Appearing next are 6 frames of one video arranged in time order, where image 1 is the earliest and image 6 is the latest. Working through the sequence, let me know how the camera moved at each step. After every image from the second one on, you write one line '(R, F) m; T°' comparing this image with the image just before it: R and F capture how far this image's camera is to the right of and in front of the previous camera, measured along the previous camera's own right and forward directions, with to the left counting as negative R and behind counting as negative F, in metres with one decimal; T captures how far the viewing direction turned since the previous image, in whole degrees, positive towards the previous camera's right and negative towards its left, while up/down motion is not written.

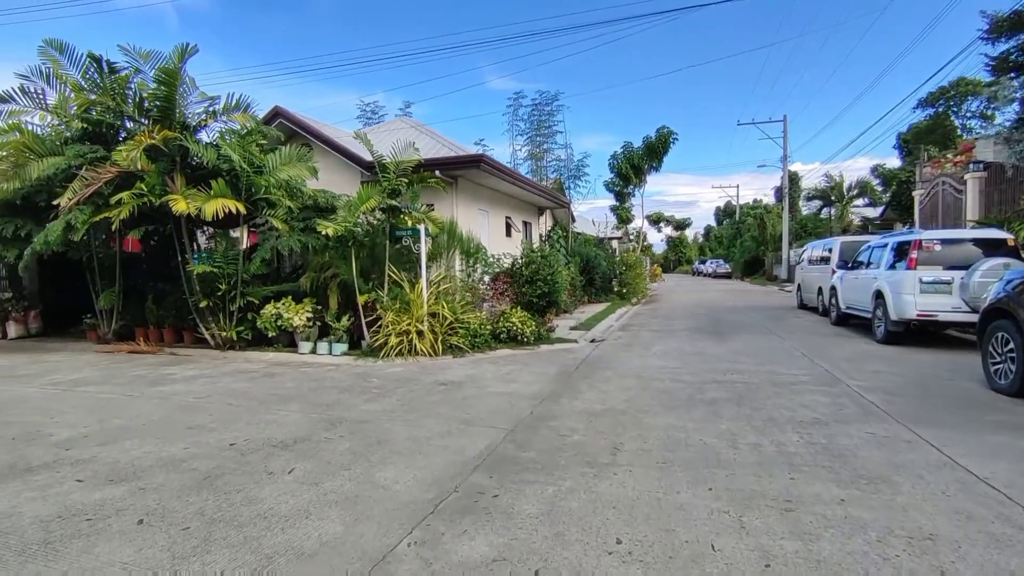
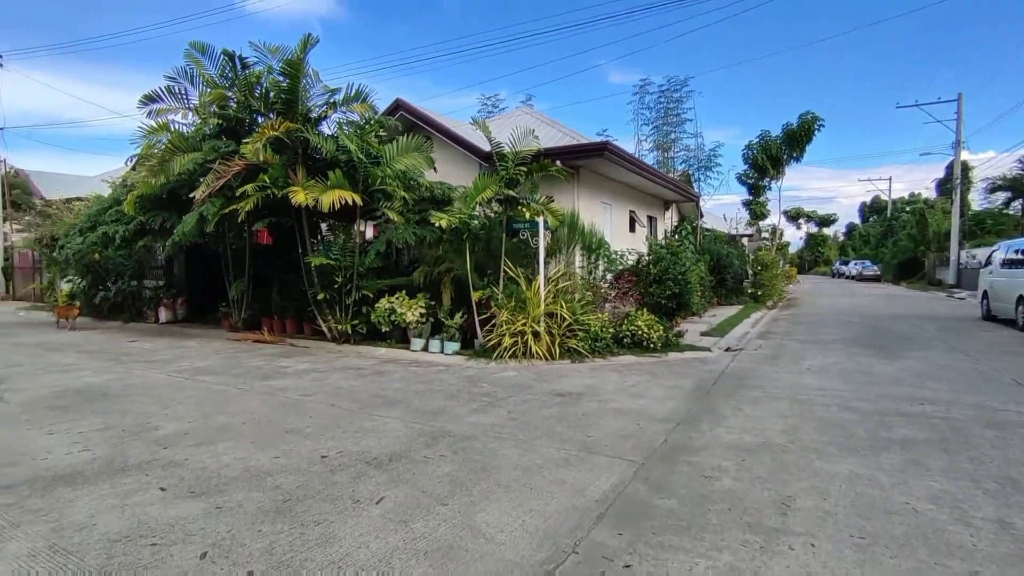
(-0.1, +0.9) m; -11°
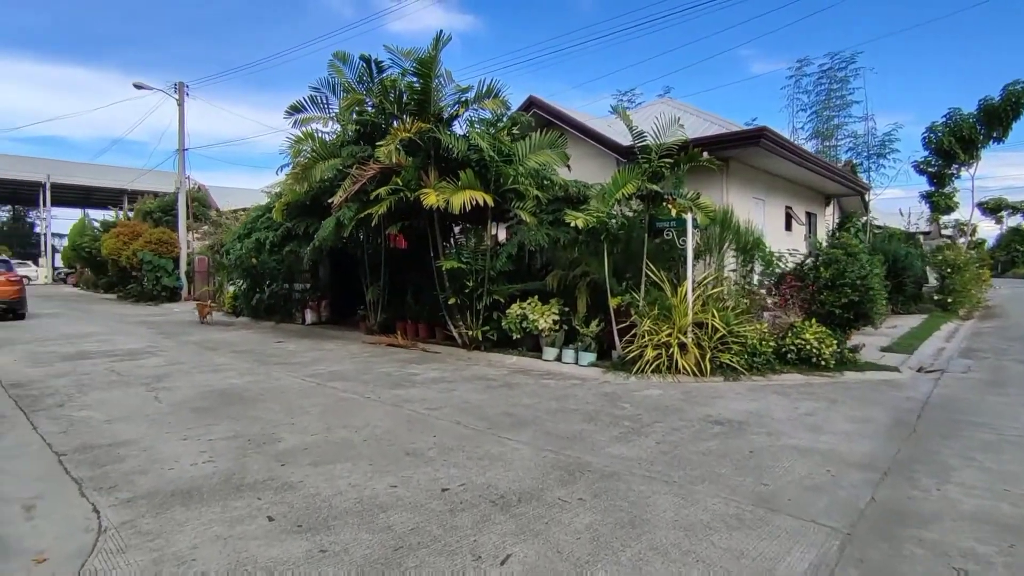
(-0.1, +0.8) m; -12°
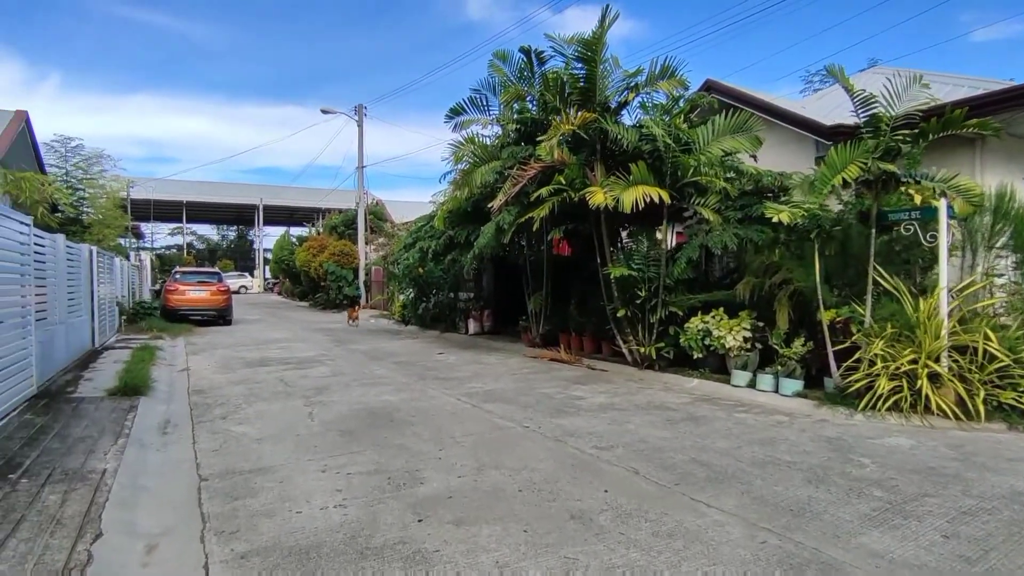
(-0.2, +1.1) m; -15°
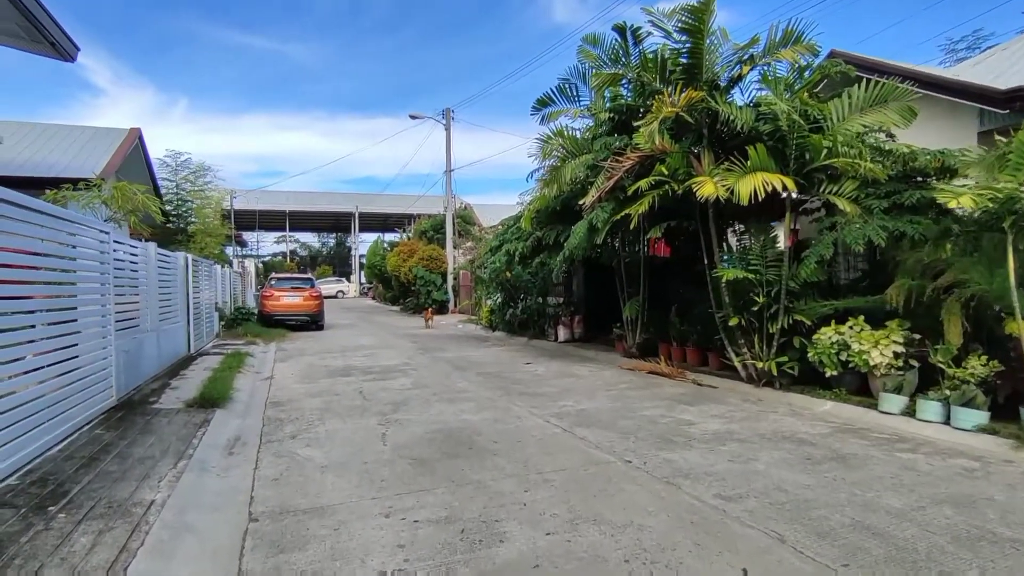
(-0.1, +0.9) m; -8°
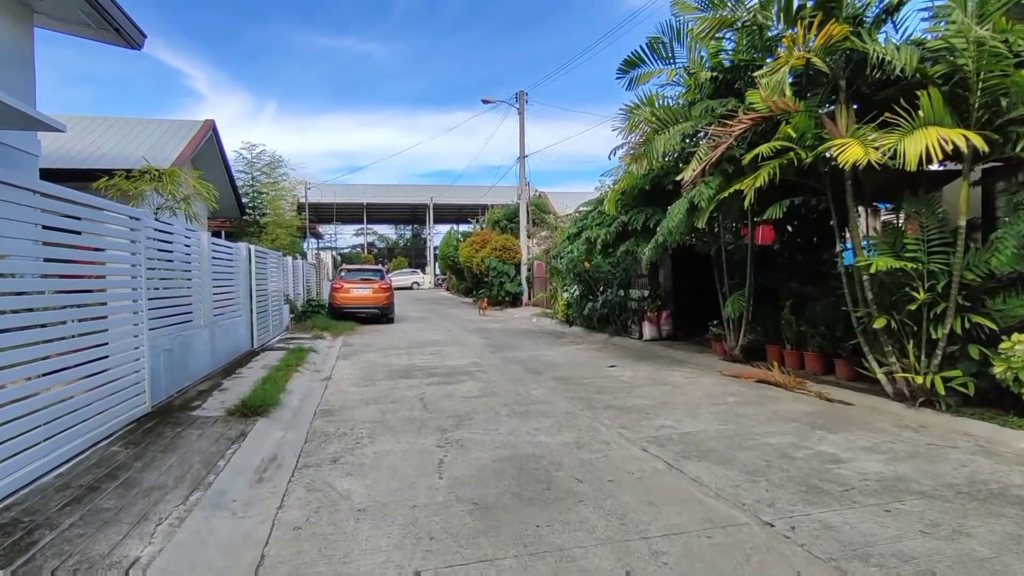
(-0.1, +1.3) m; -7°
